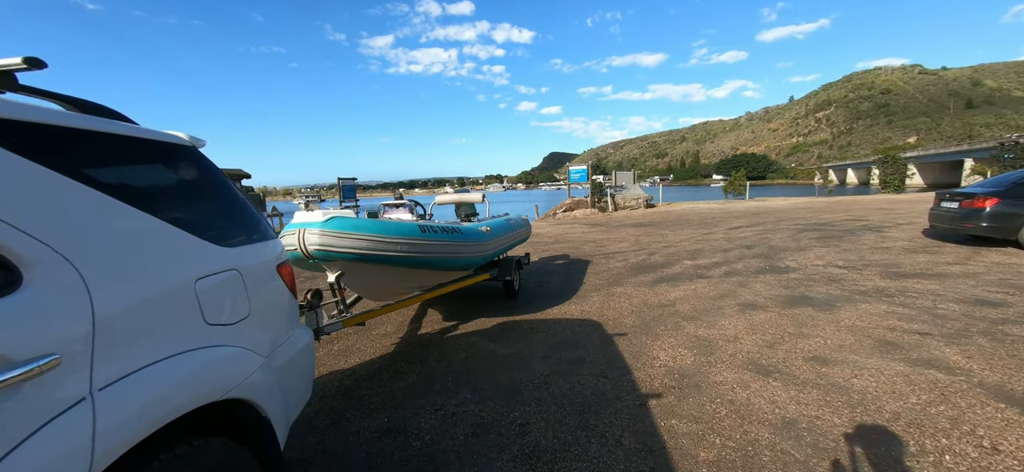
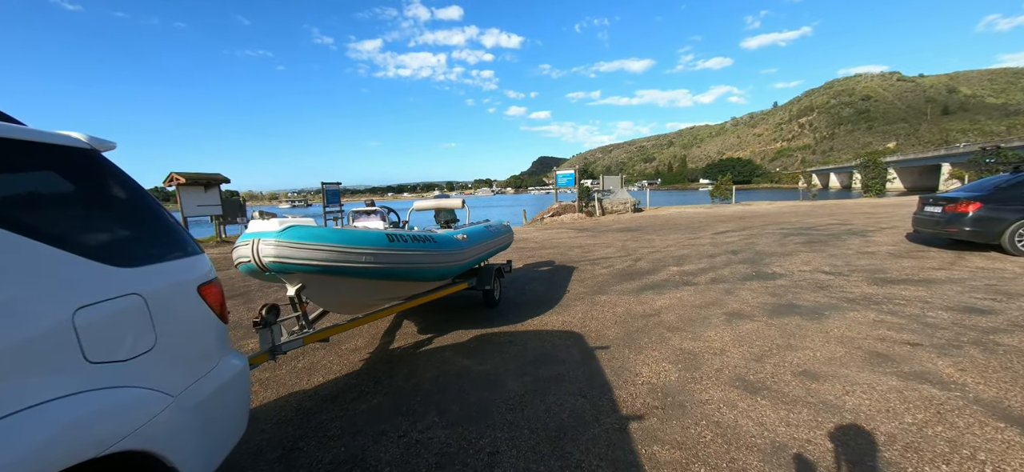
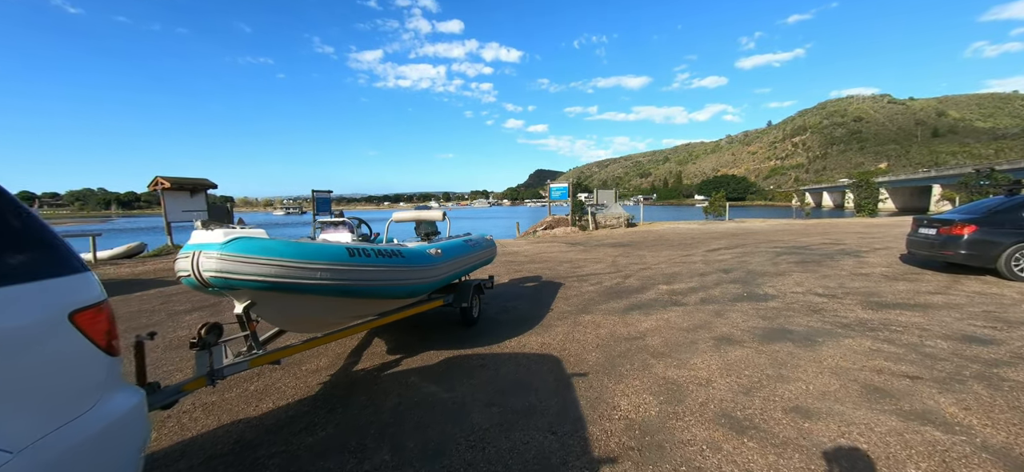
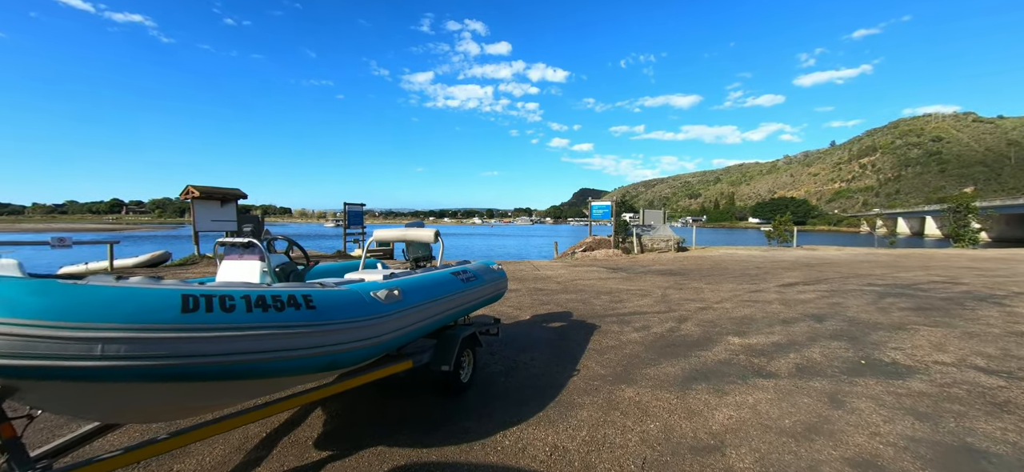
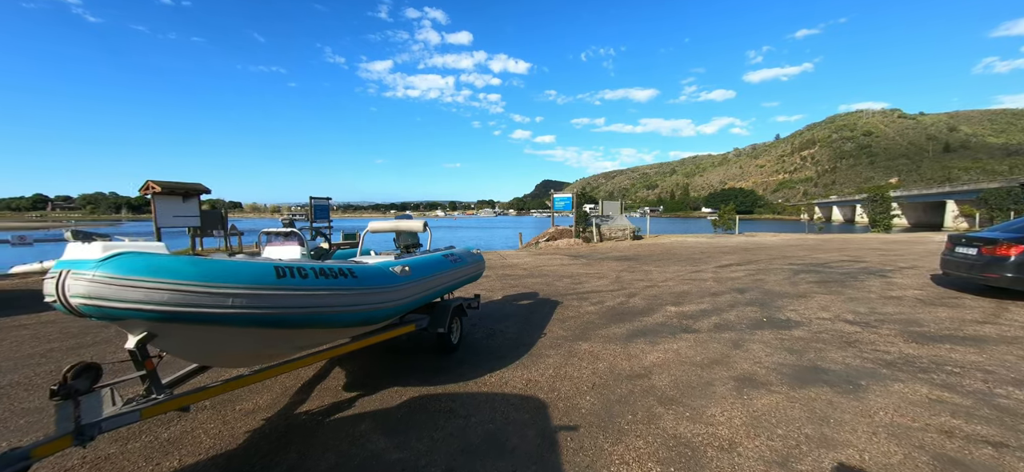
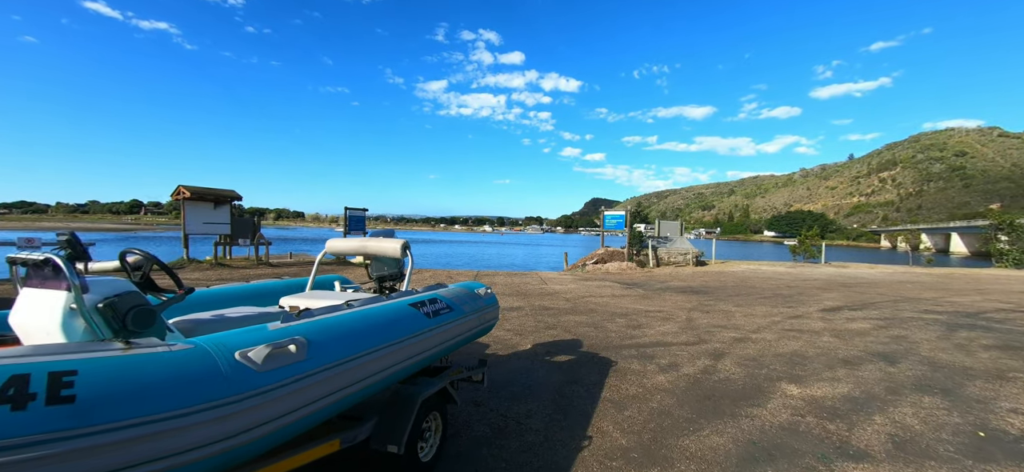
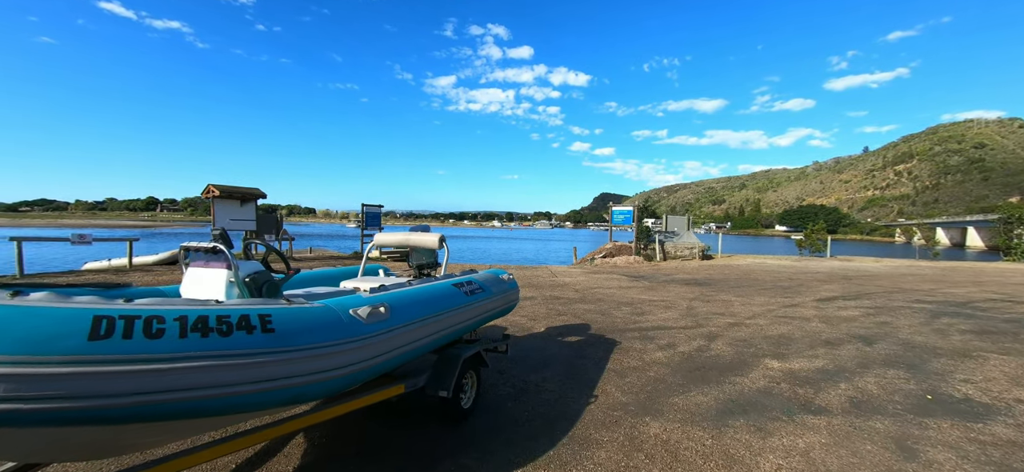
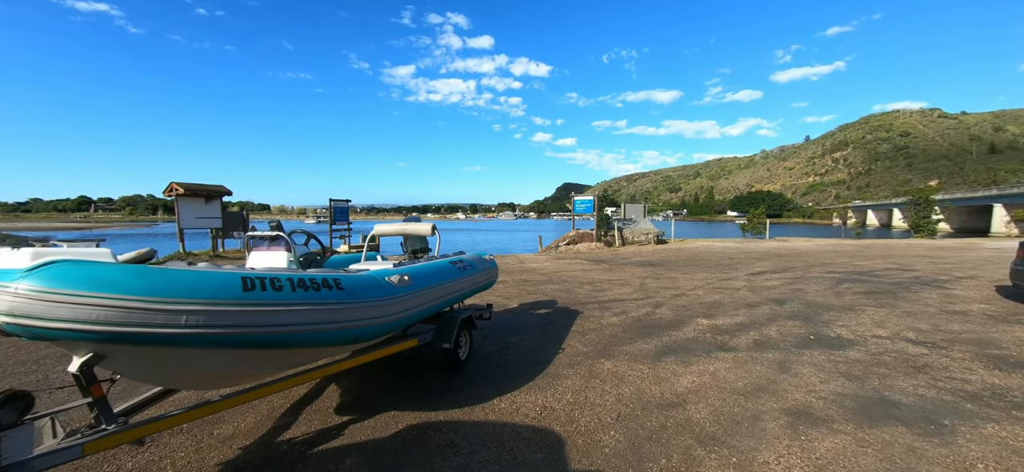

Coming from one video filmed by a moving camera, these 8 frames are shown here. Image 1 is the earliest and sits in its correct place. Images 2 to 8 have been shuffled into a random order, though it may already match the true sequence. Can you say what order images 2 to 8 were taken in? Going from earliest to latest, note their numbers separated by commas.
2, 3, 5, 8, 4, 7, 6
